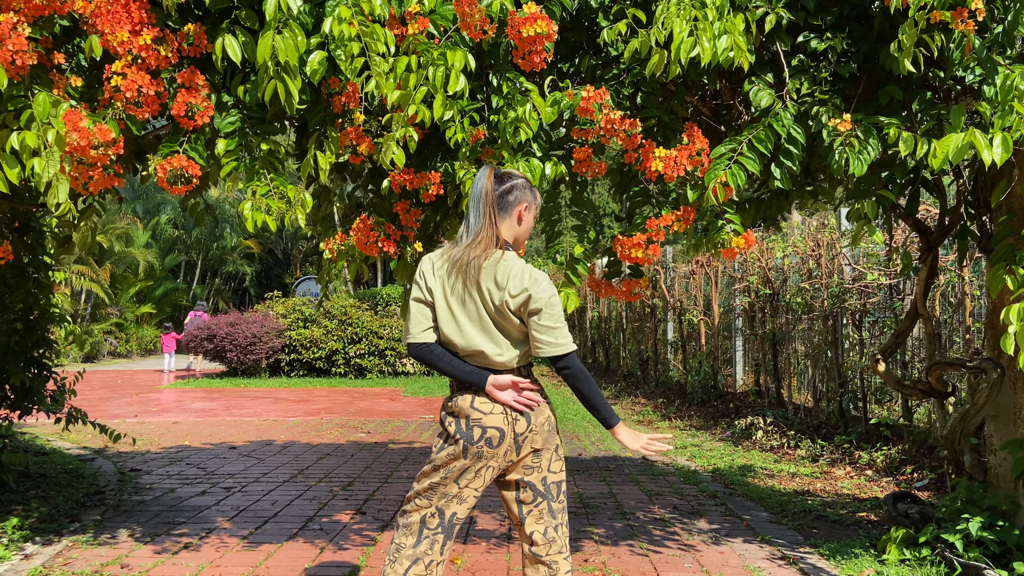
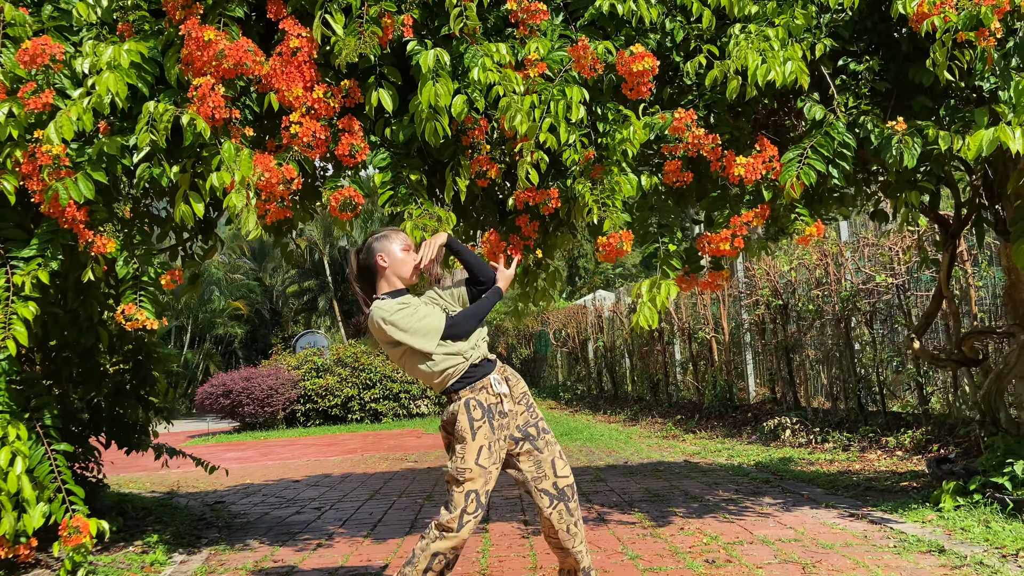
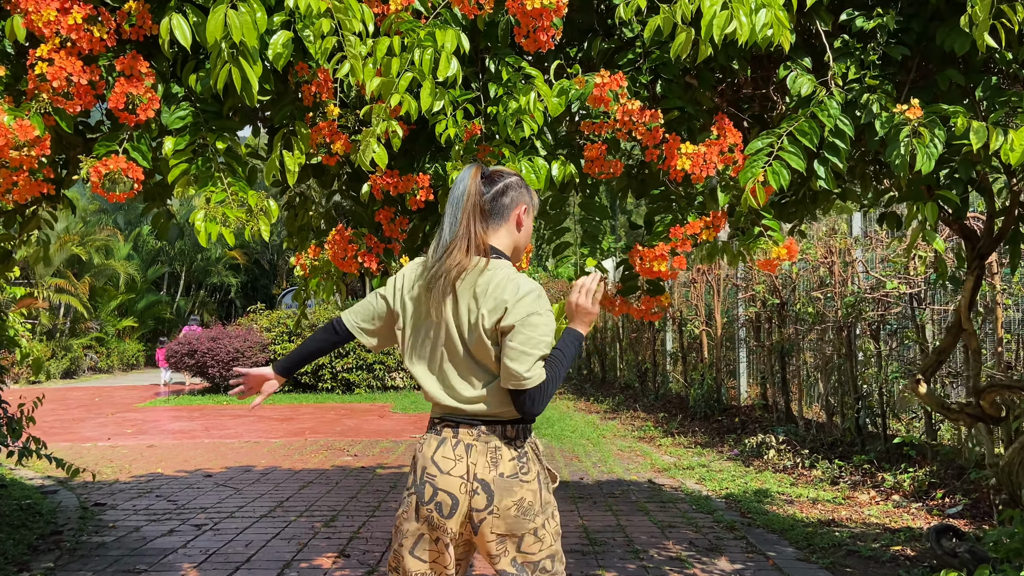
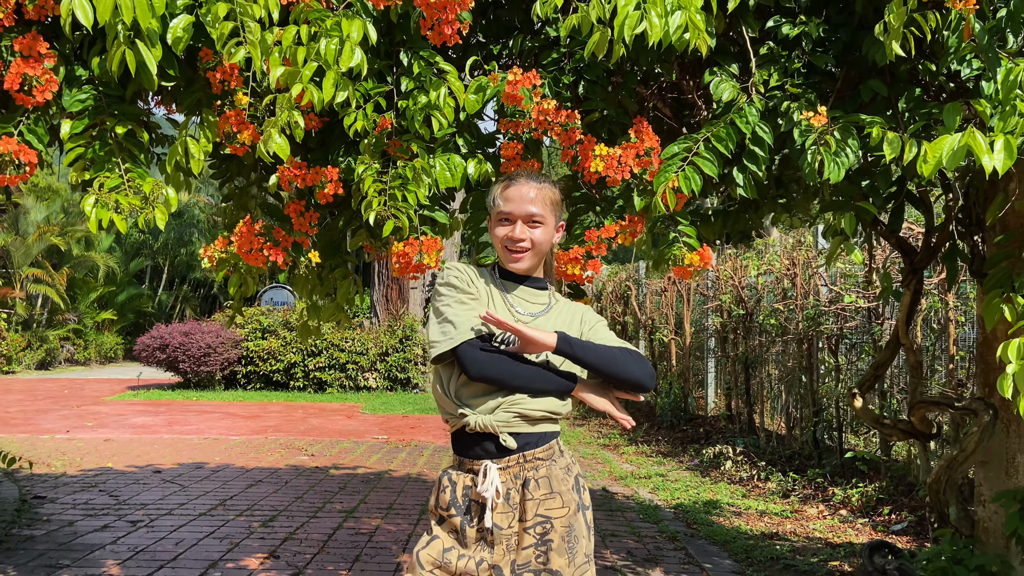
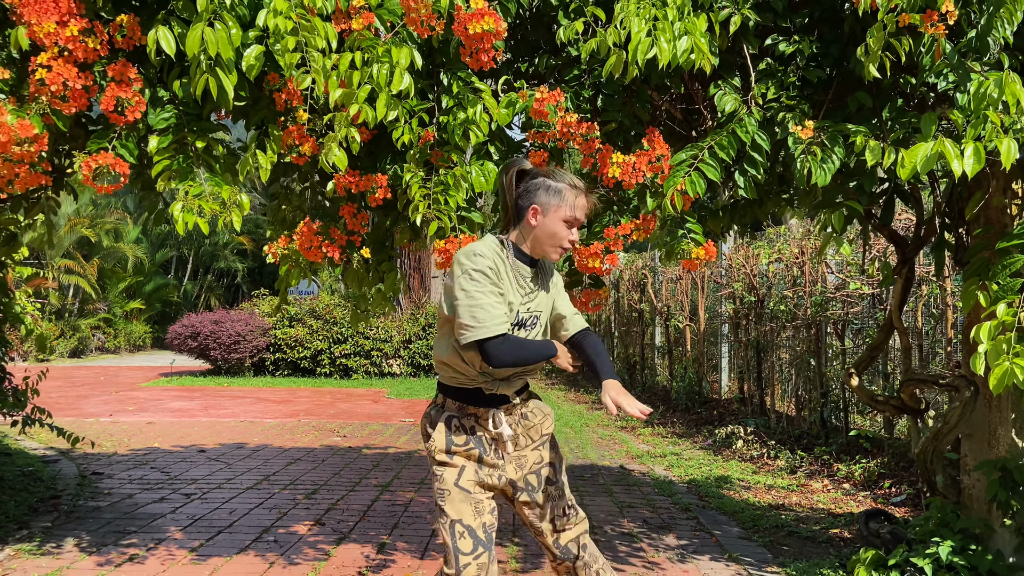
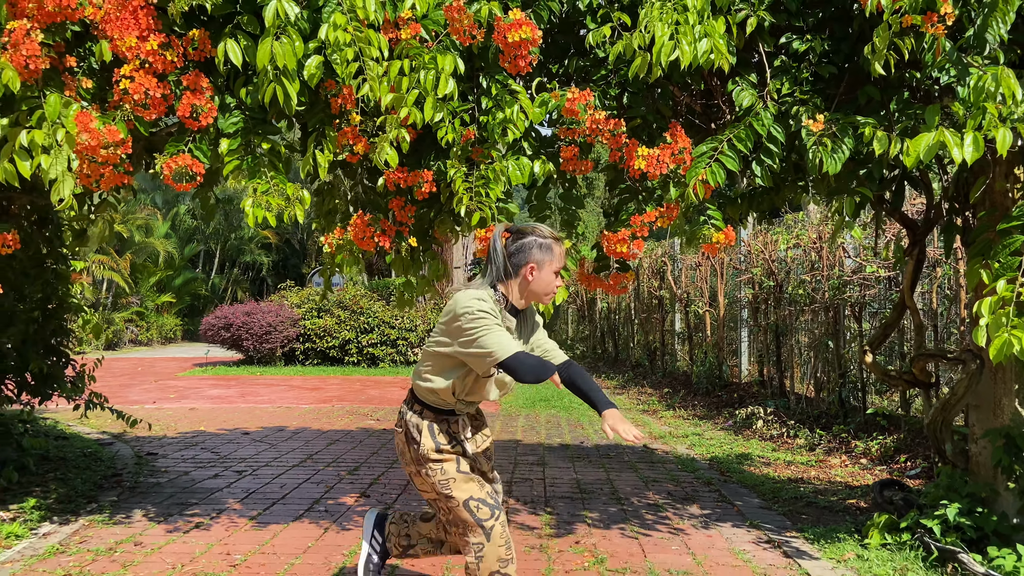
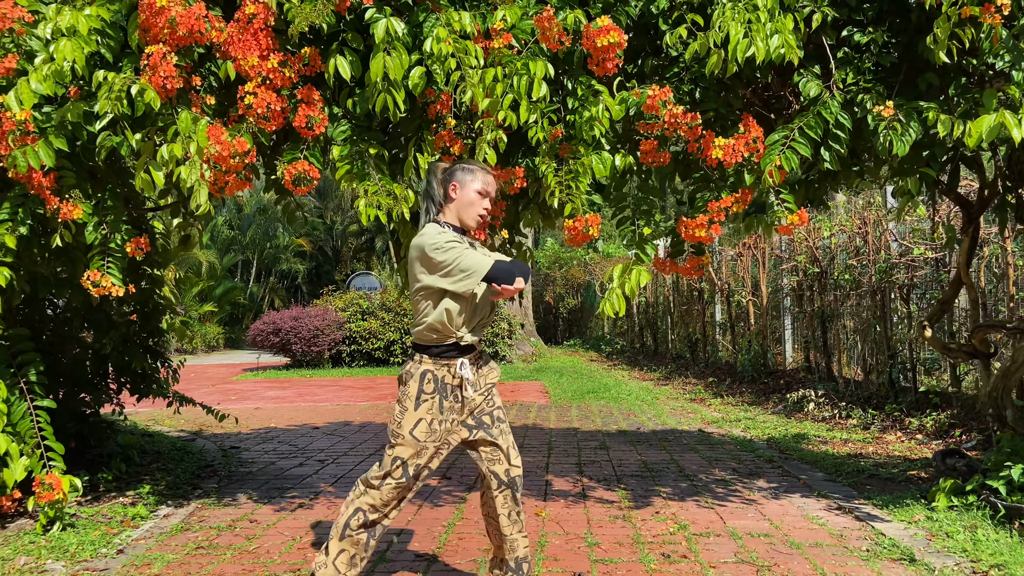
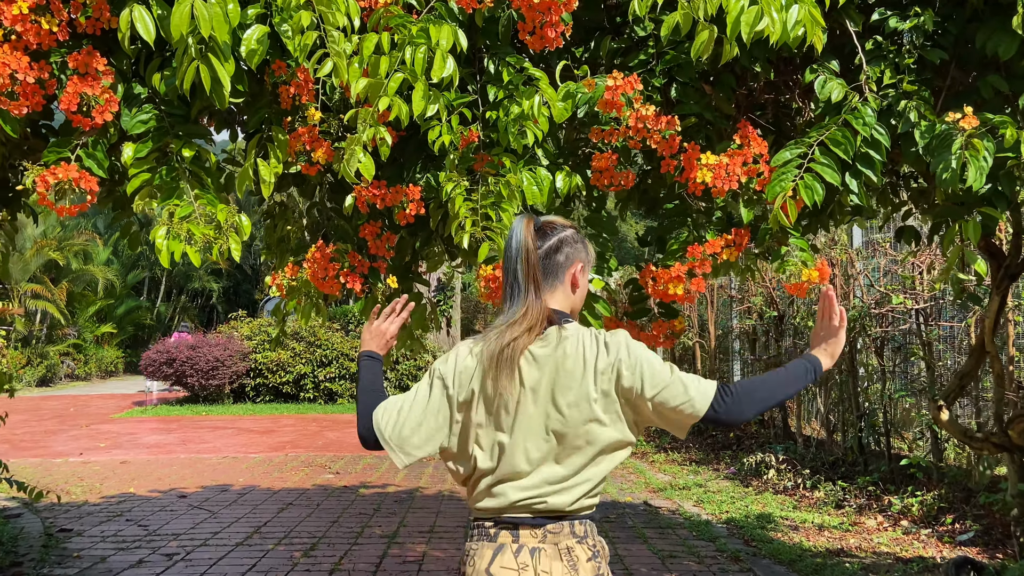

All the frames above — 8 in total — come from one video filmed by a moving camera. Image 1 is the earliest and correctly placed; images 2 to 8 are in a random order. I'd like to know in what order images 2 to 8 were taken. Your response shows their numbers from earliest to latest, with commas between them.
3, 8, 4, 5, 6, 7, 2
